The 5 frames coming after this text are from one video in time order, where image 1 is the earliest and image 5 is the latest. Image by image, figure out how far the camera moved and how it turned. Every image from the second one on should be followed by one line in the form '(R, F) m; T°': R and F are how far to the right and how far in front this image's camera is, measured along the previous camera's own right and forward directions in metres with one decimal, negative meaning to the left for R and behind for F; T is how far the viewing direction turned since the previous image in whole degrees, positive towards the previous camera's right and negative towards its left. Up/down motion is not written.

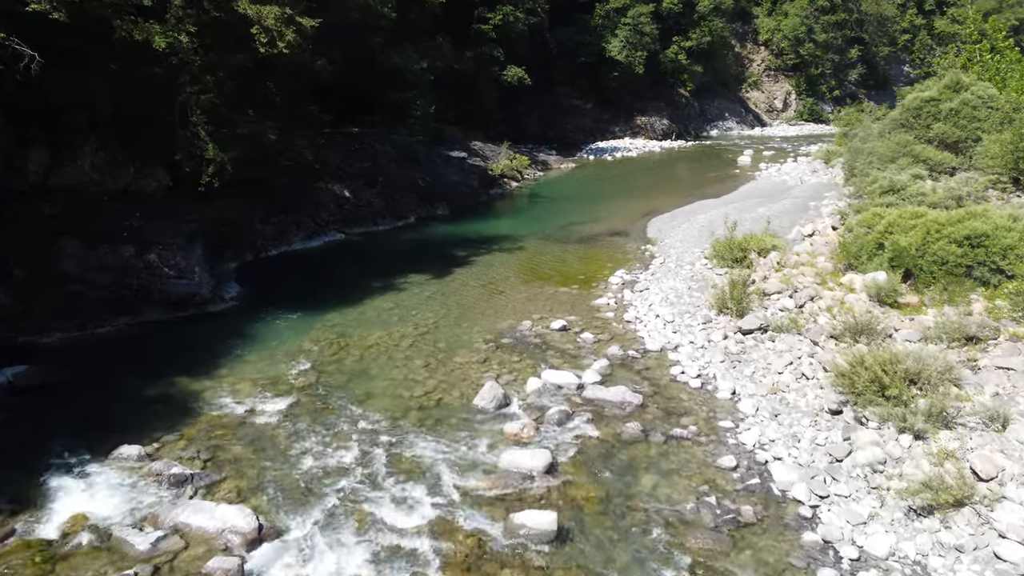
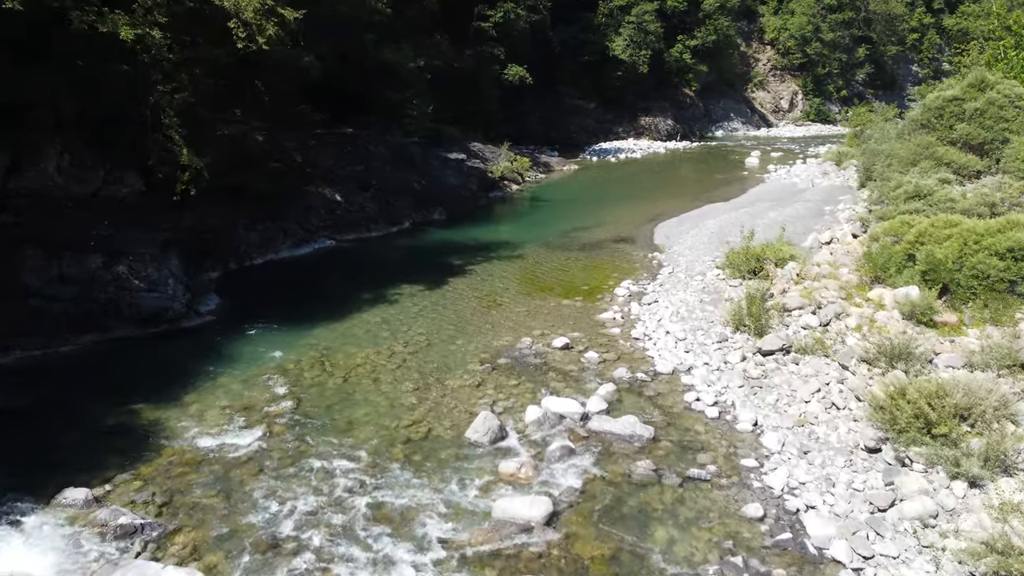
(+0.1, +1.1) m; 0°
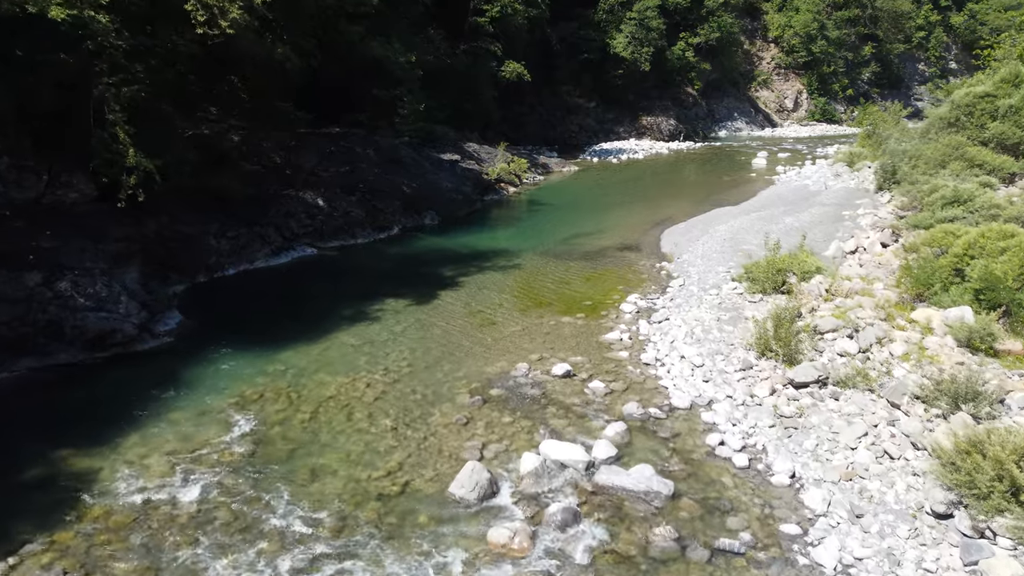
(+0.1, +1.6) m; 0°
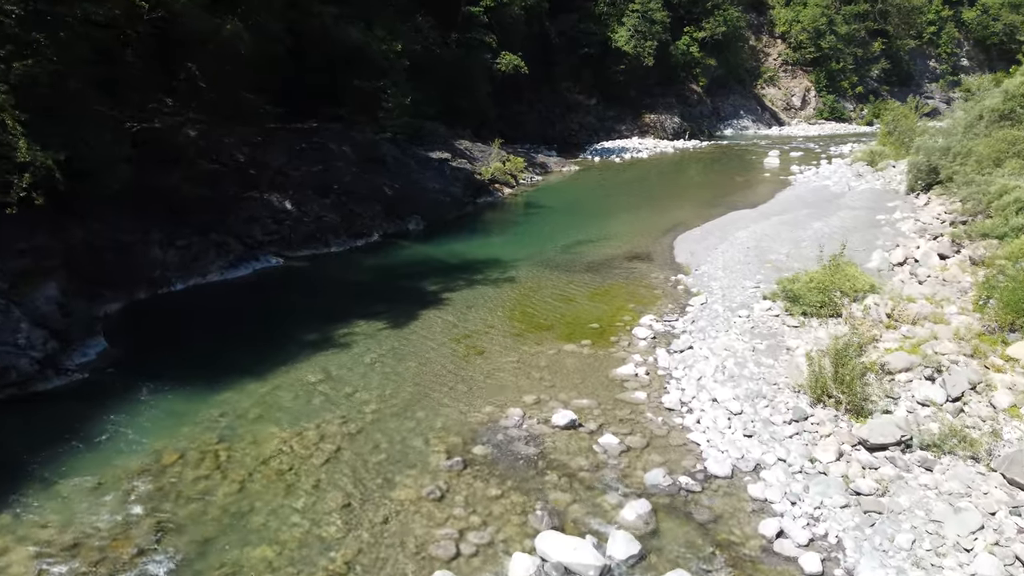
(+0.1, +2.3) m; 0°
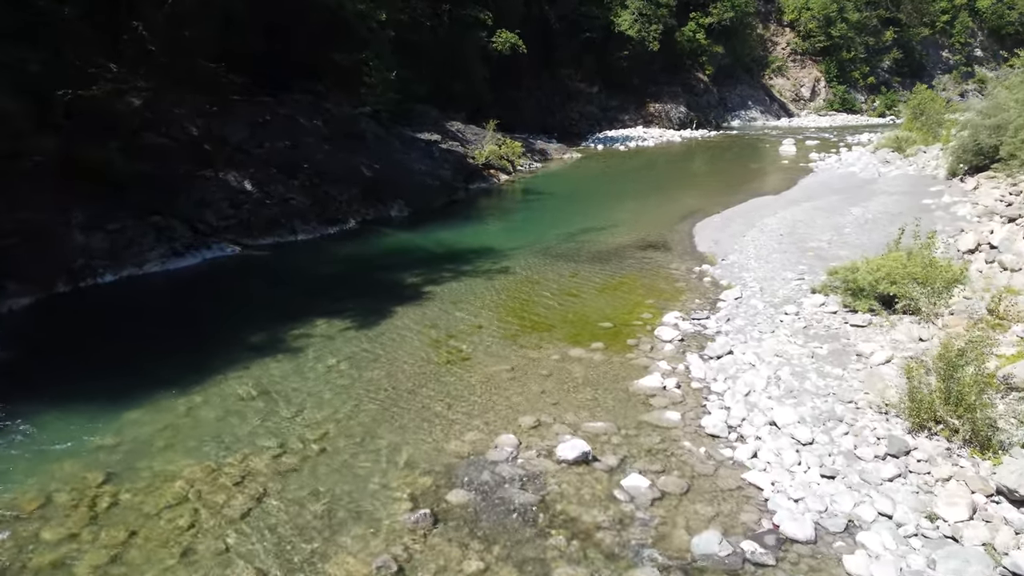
(+0.1, +2.4) m; 0°
